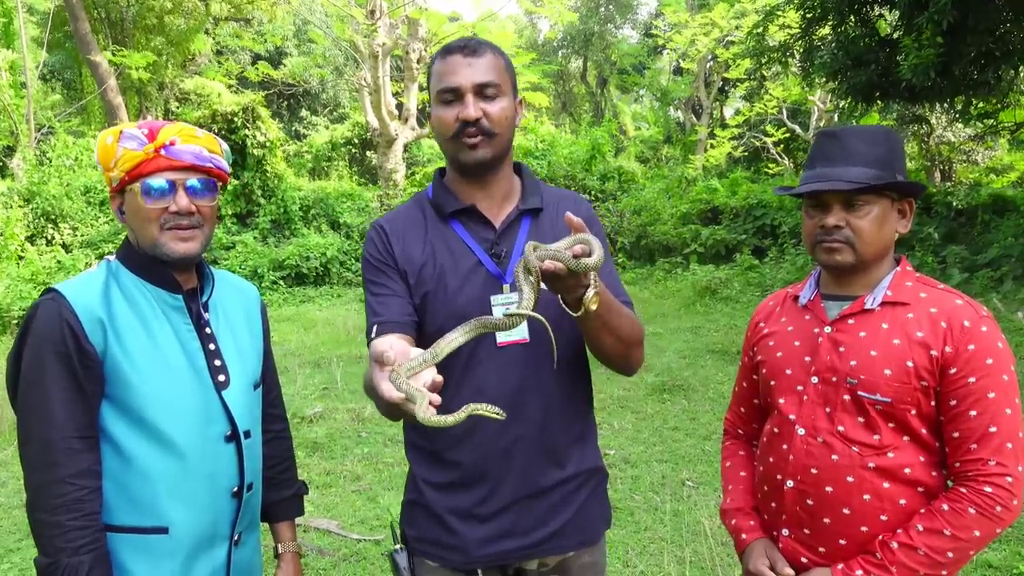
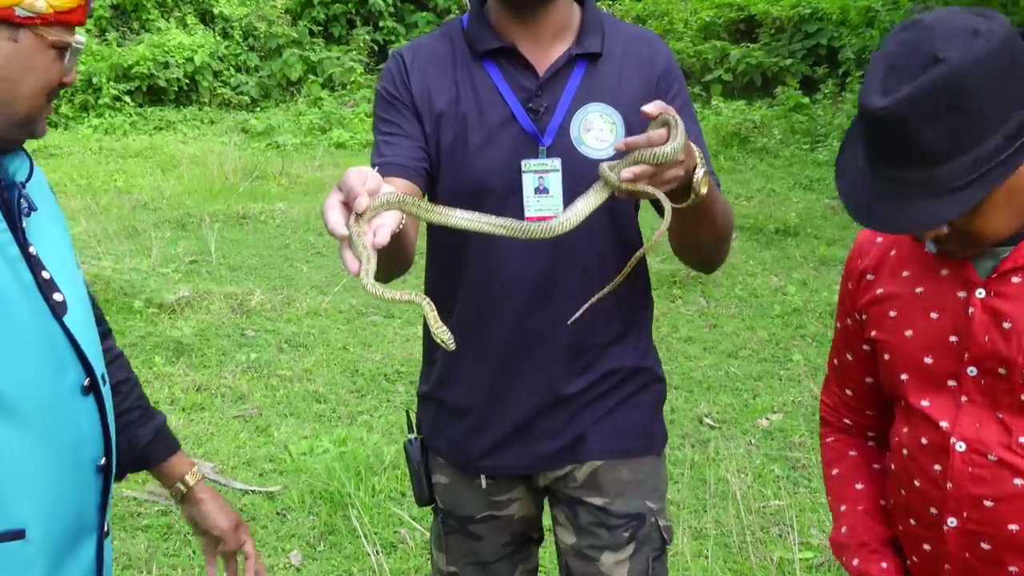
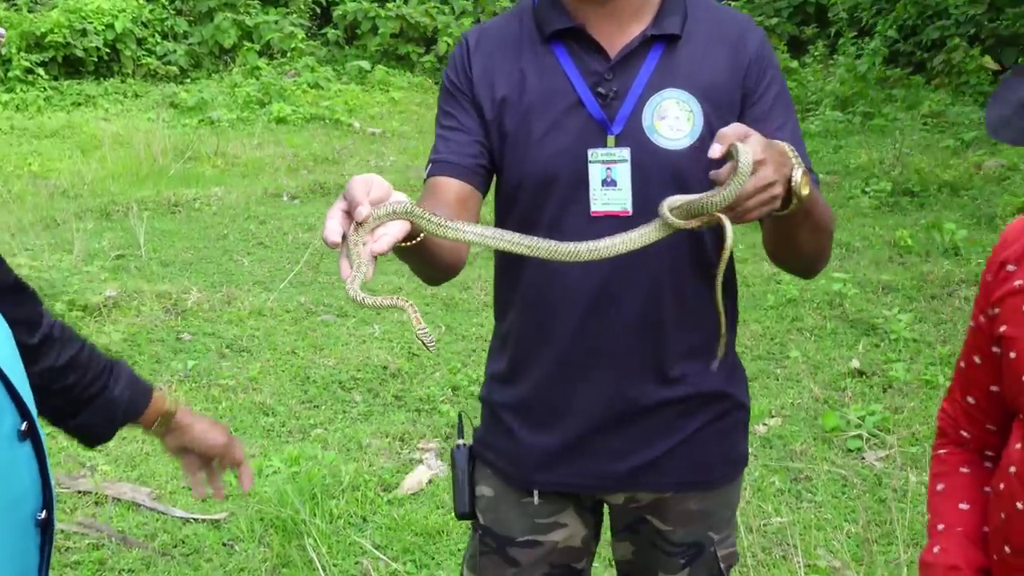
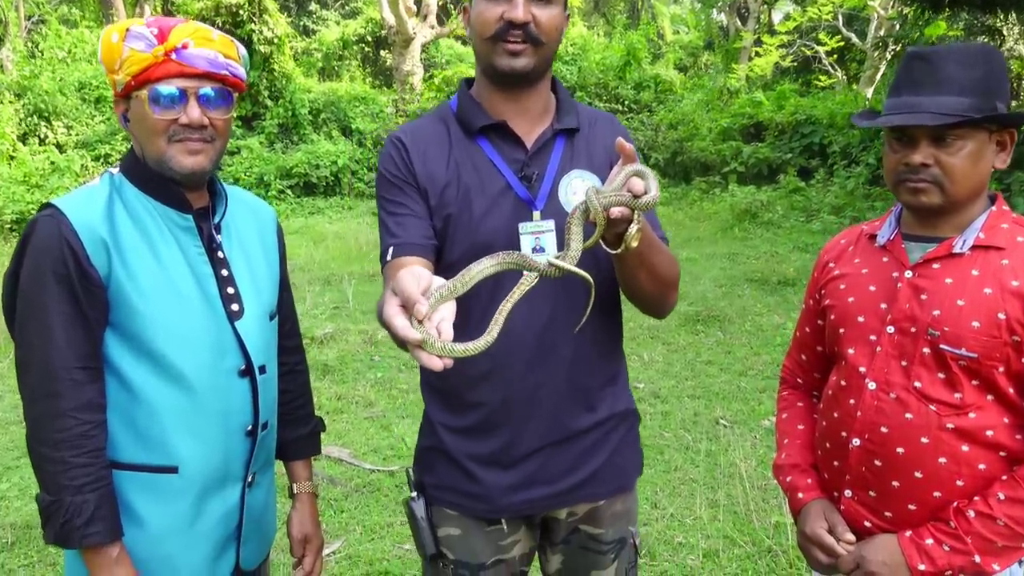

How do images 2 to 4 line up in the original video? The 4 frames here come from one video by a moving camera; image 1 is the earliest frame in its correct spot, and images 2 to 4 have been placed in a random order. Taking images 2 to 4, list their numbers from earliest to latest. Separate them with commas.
4, 2, 3
